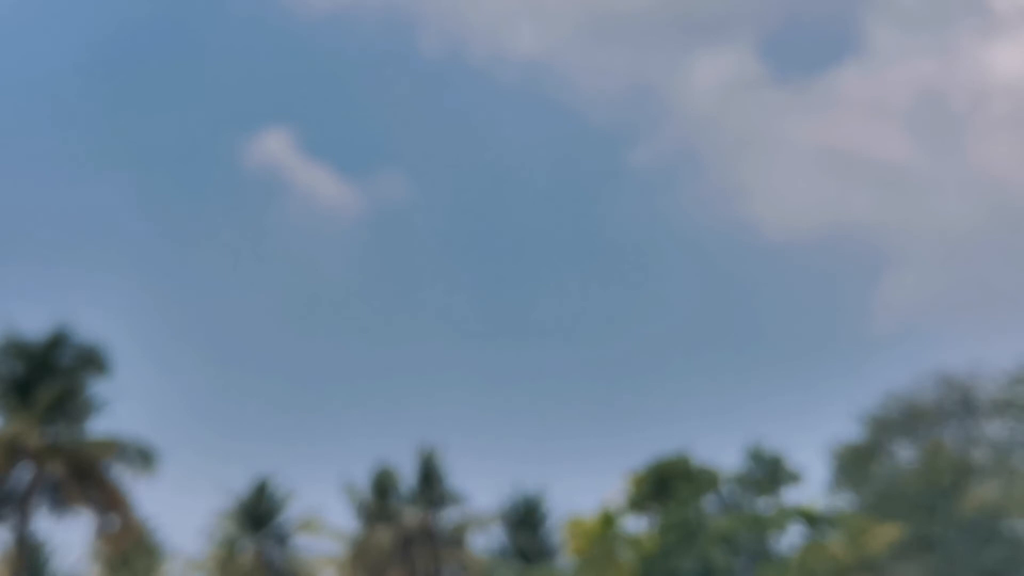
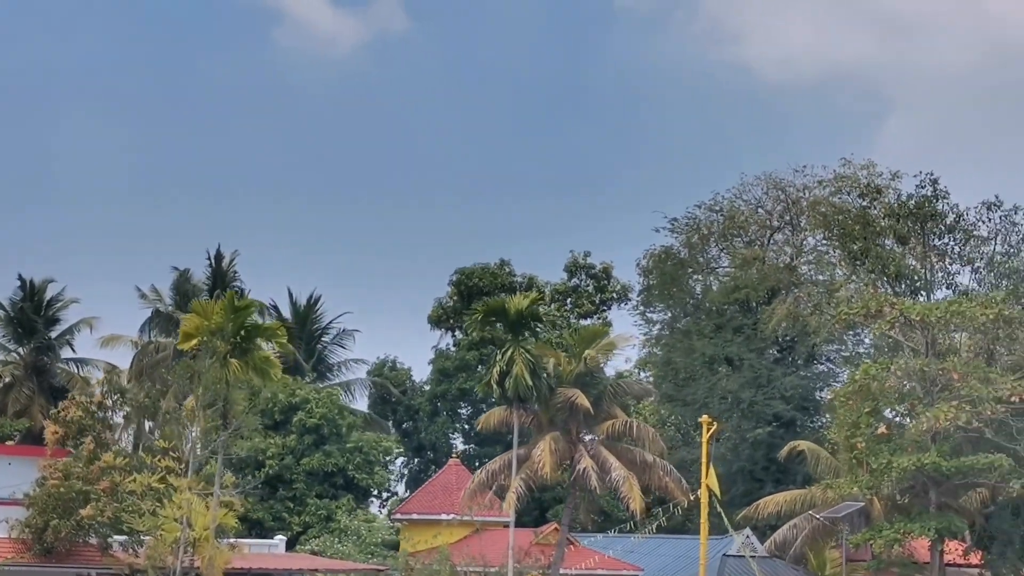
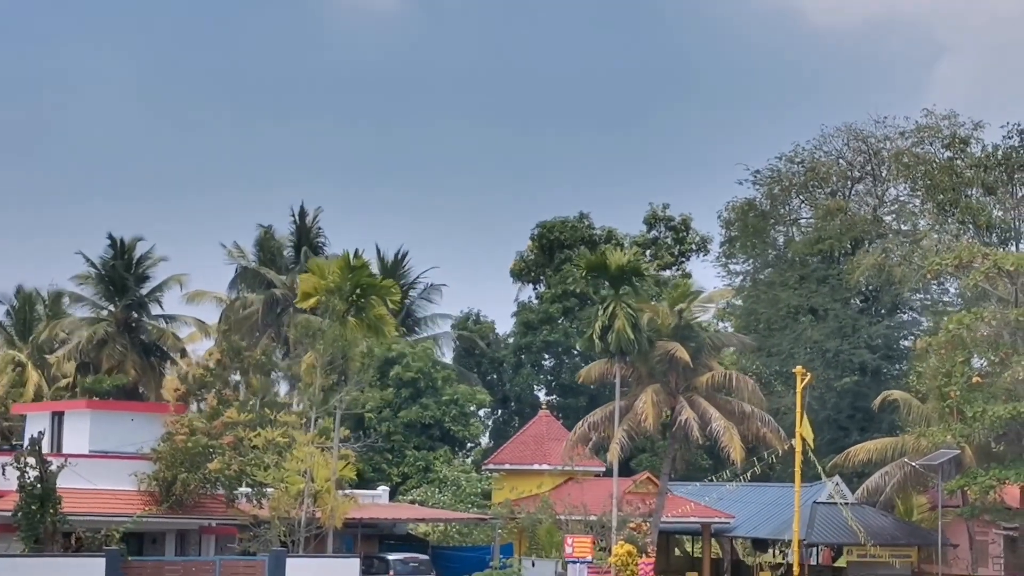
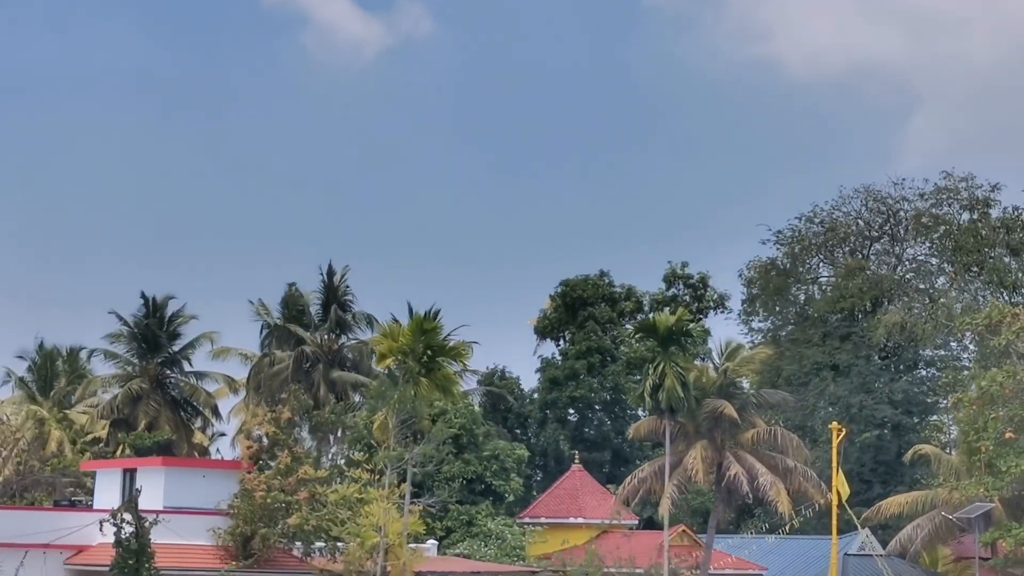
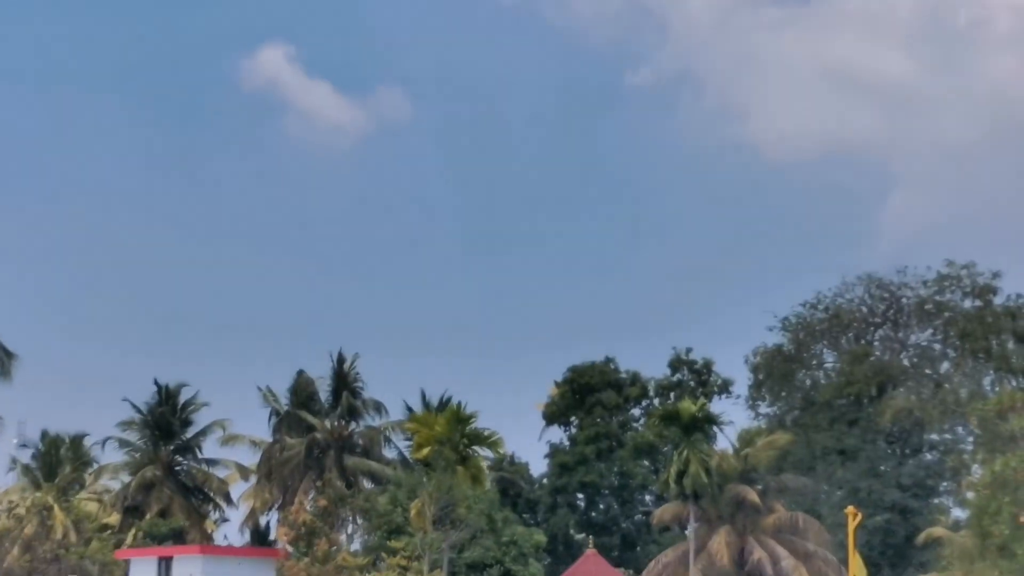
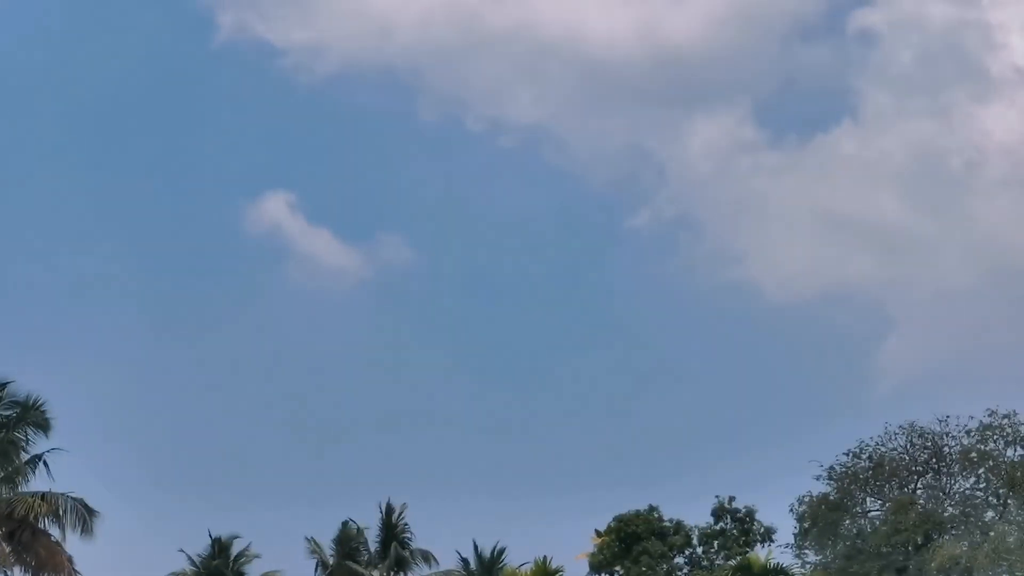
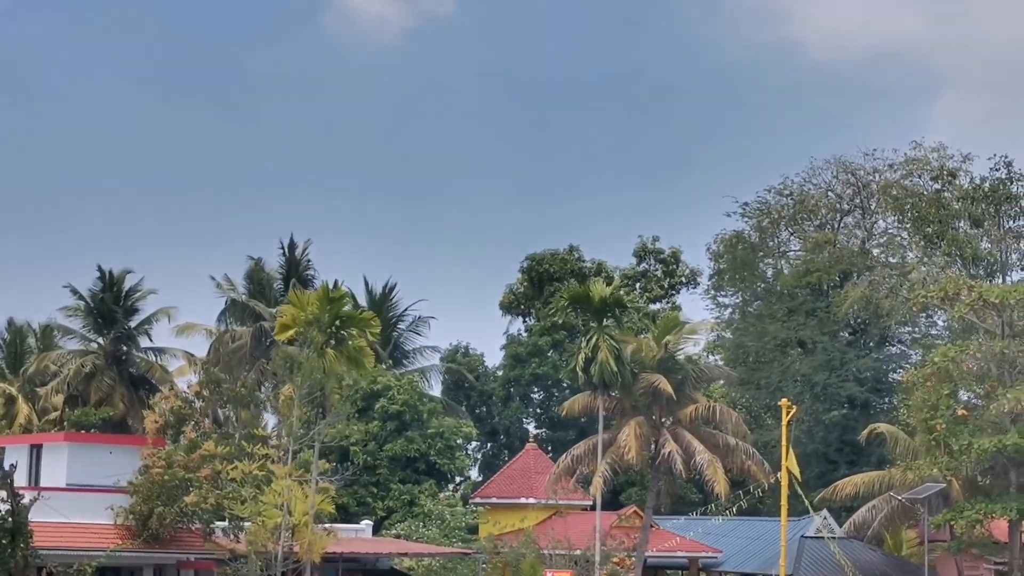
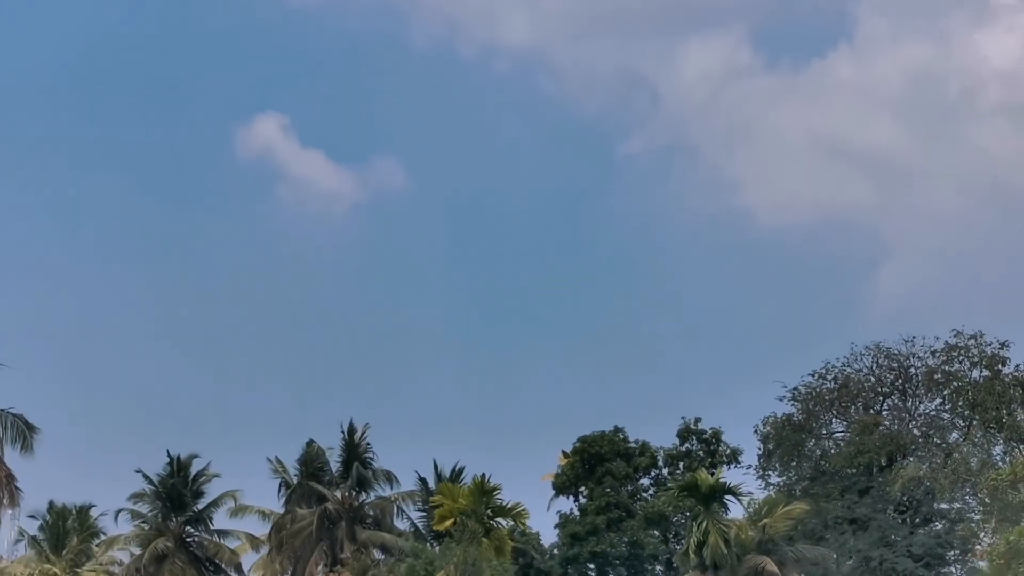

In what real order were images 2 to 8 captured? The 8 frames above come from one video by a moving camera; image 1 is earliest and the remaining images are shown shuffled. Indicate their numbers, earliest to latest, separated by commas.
6, 8, 5, 4, 3, 7, 2
